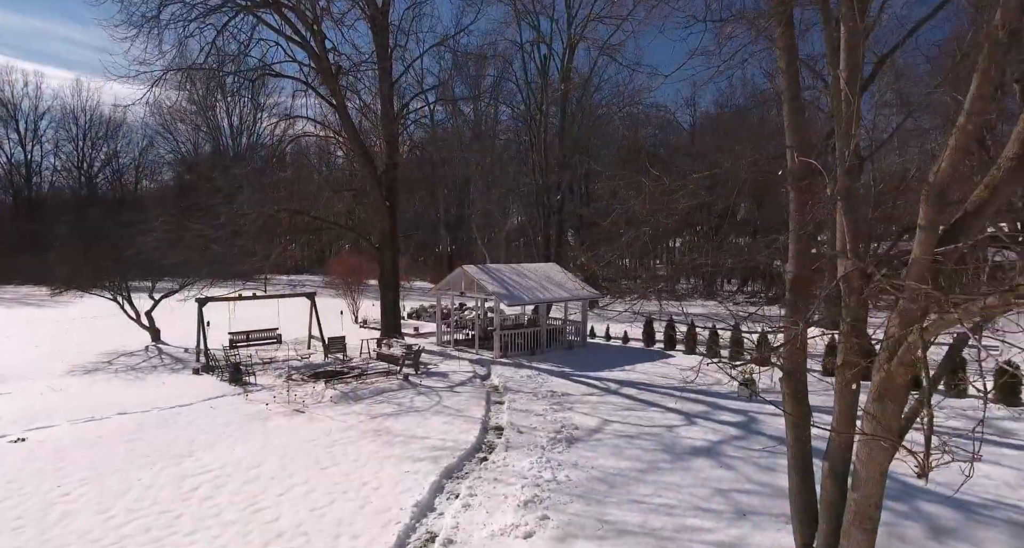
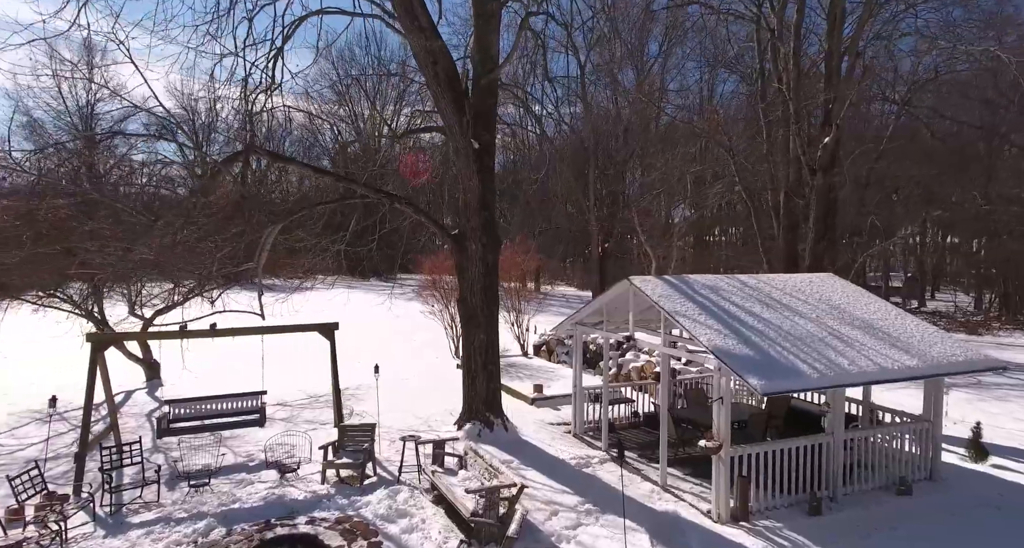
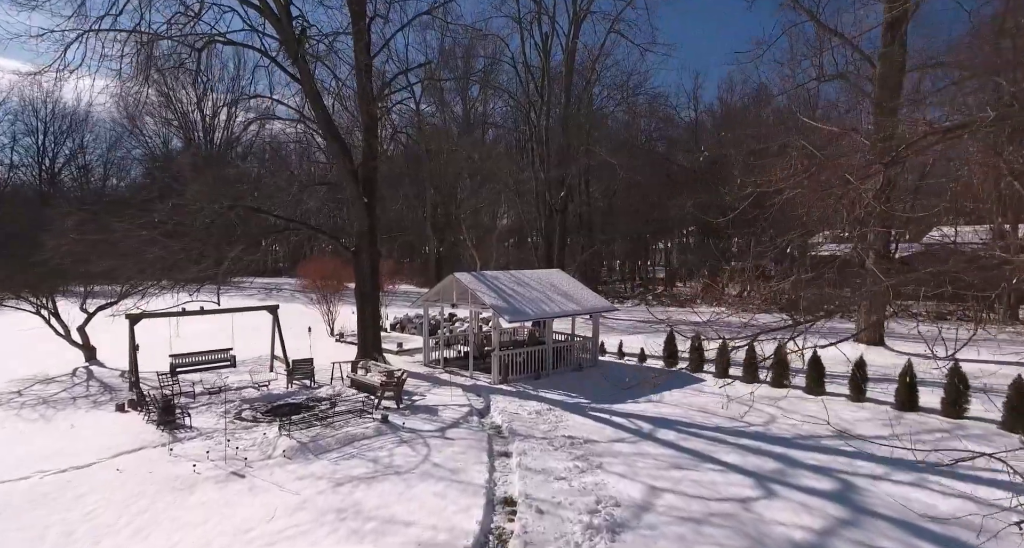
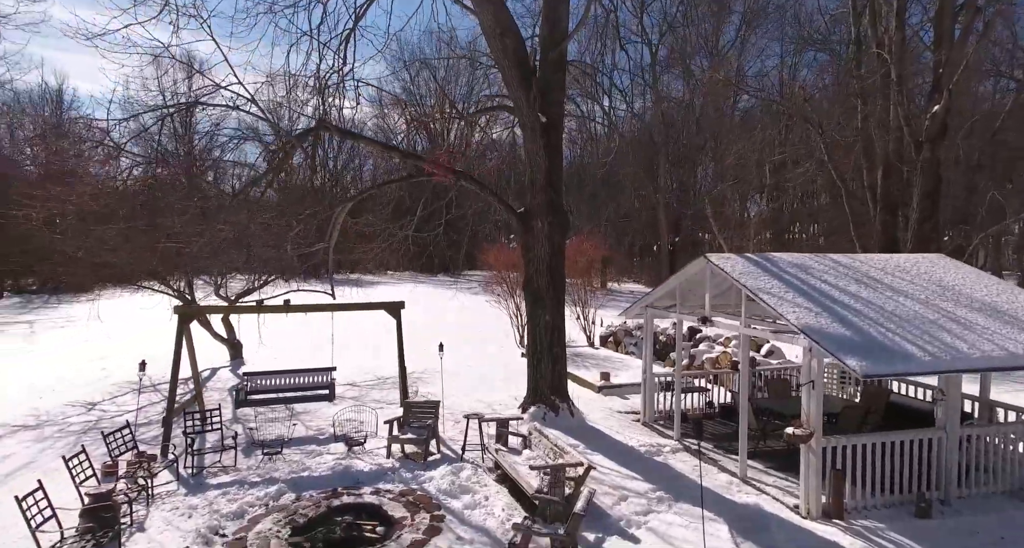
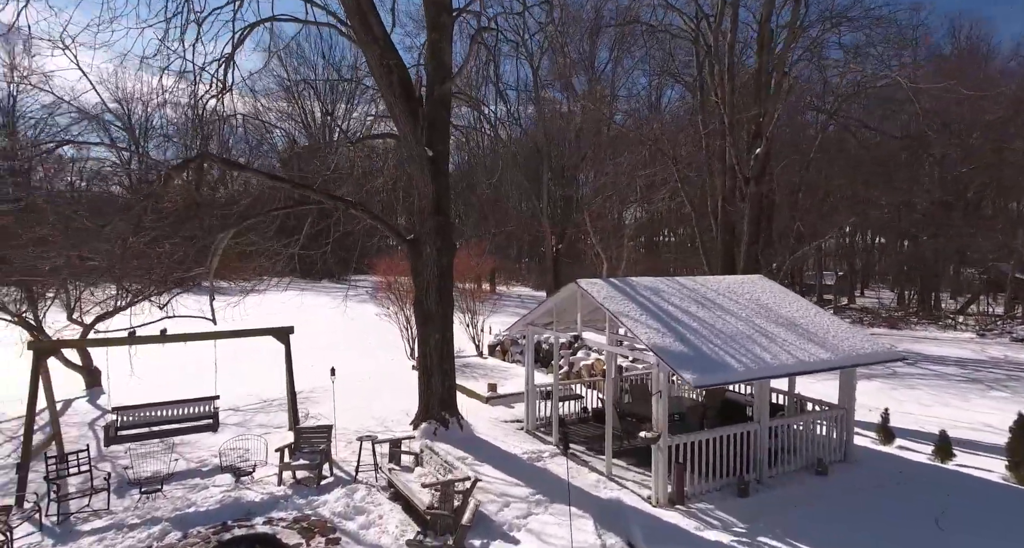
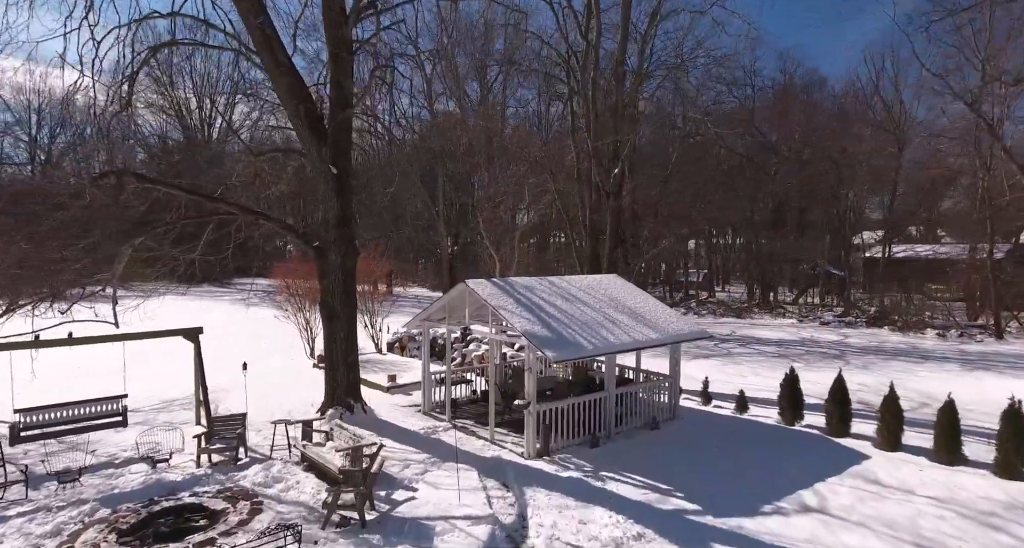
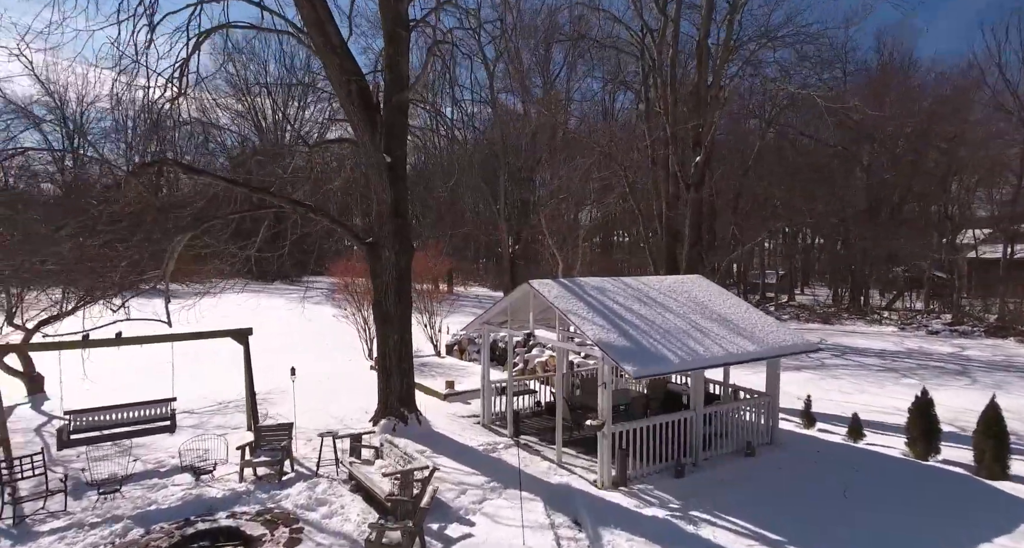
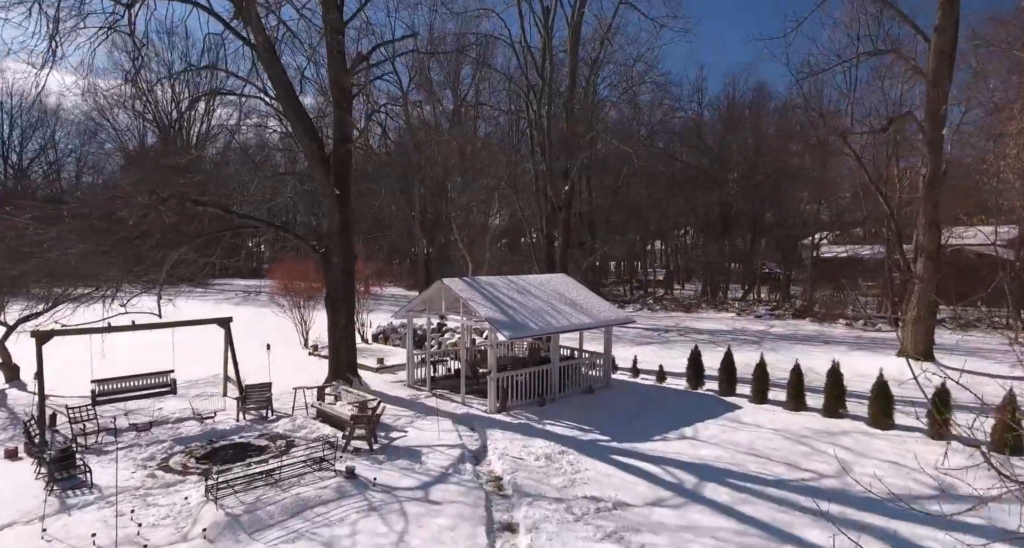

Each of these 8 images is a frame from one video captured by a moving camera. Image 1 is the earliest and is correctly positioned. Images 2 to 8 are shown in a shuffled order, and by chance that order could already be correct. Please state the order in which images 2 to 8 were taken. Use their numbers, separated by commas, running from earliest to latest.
3, 8, 6, 7, 5, 2, 4
